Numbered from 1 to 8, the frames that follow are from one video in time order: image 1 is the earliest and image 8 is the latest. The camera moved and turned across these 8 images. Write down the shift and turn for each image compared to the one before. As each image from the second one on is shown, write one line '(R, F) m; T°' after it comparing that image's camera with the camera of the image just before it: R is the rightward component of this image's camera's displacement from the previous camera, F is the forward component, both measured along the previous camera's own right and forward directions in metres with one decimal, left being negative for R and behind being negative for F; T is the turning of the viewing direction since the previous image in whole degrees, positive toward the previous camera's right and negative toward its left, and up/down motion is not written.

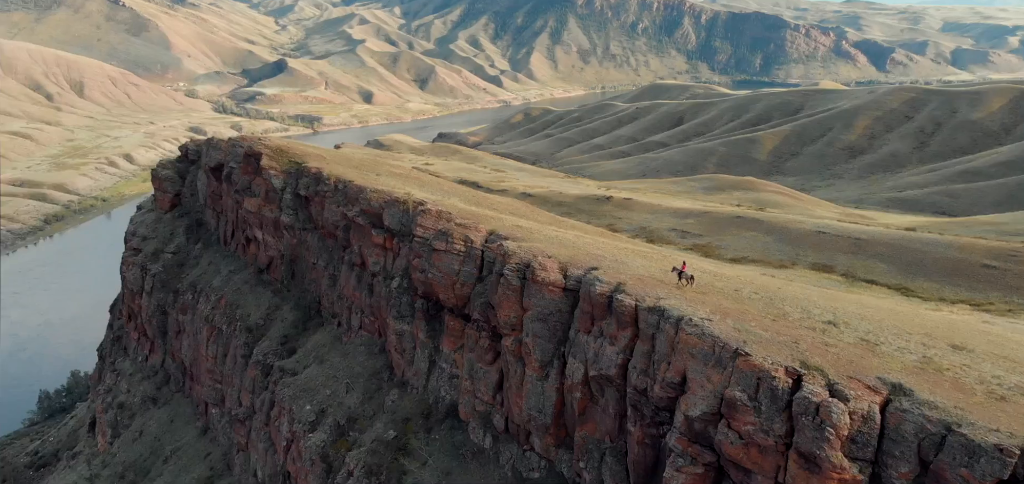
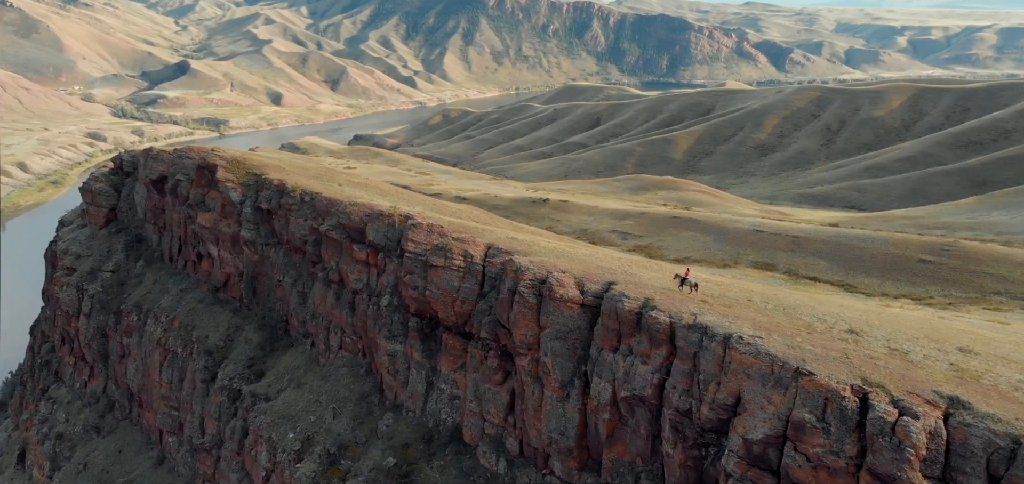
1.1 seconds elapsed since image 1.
(-5.3, +2.1) m; +6°
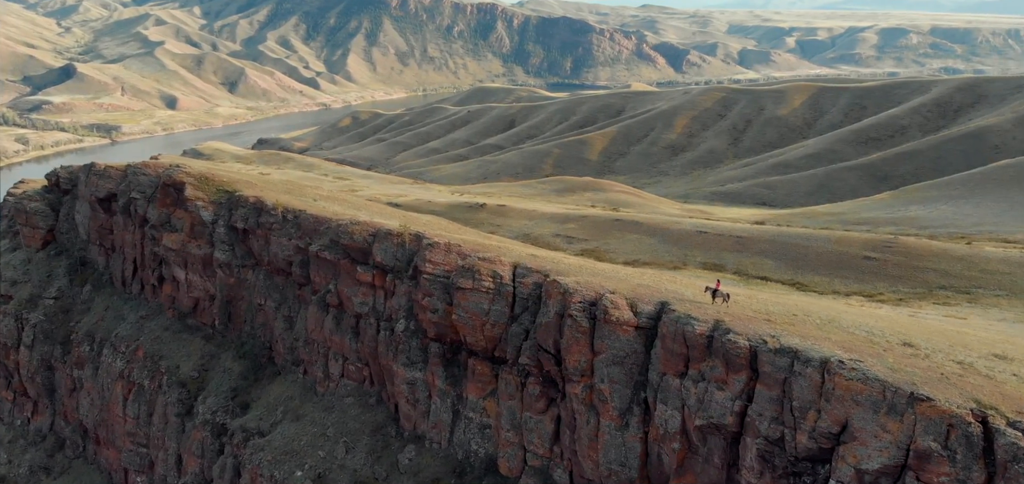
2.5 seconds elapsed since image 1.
(-7.1, +2.9) m; +7°
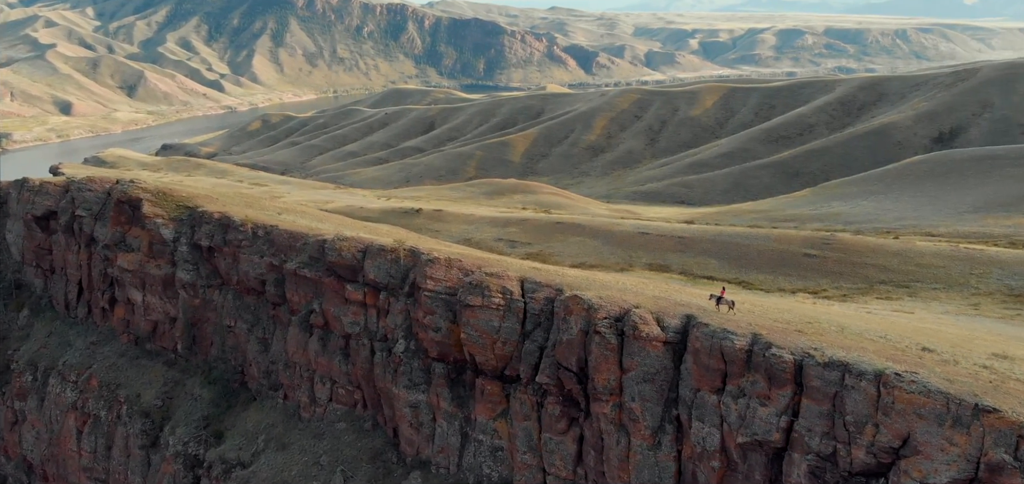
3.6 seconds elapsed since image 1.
(-5.2, +2.1) m; +6°
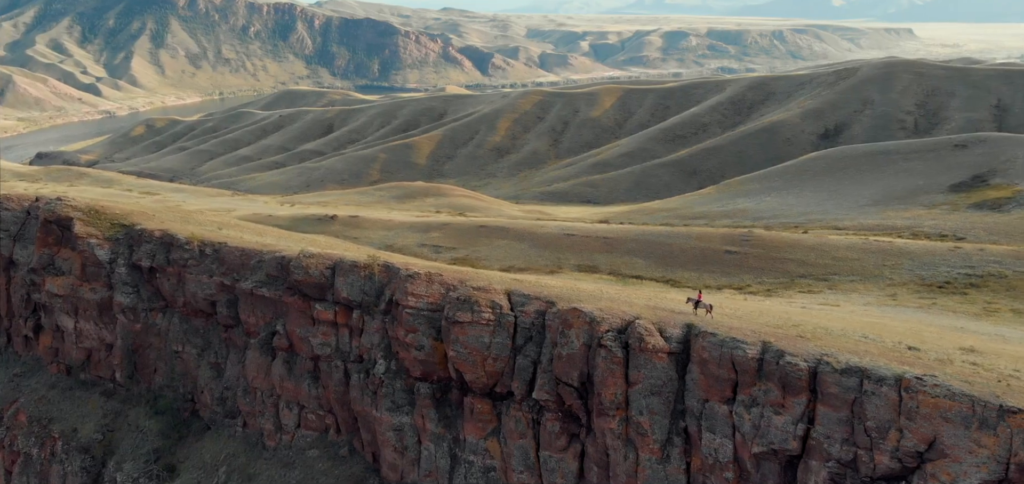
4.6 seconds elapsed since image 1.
(-4.8, +1.8) m; +7°
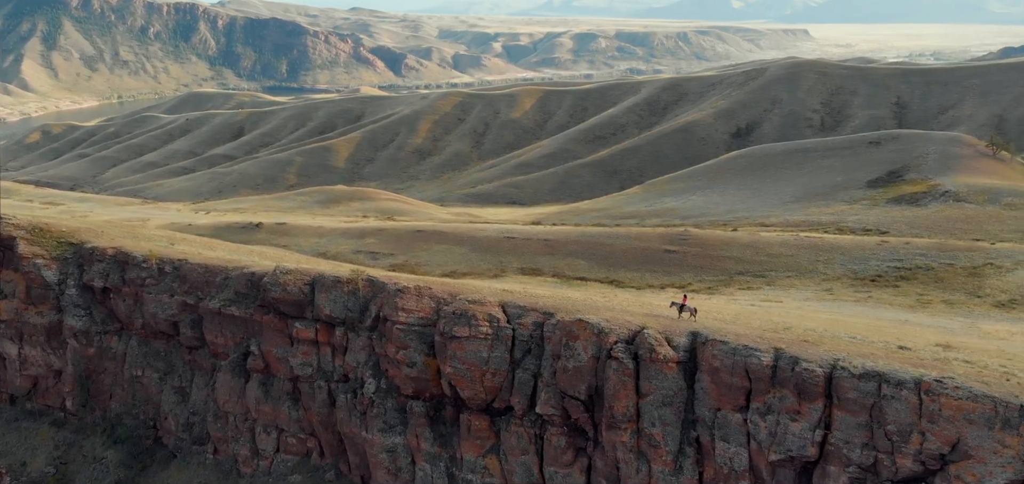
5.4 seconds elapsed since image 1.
(-4.2, +1.5) m; +6°
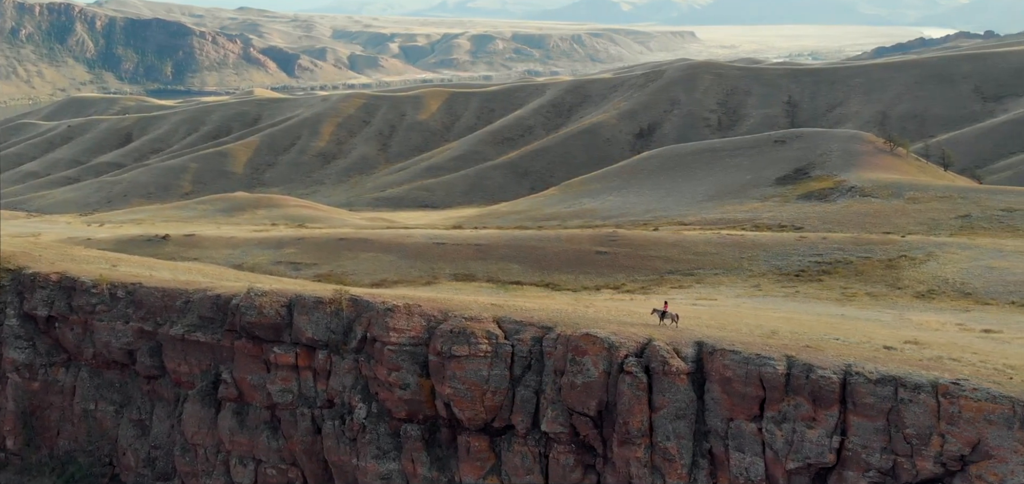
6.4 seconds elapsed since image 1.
(-4.8, +1.7) m; +7°
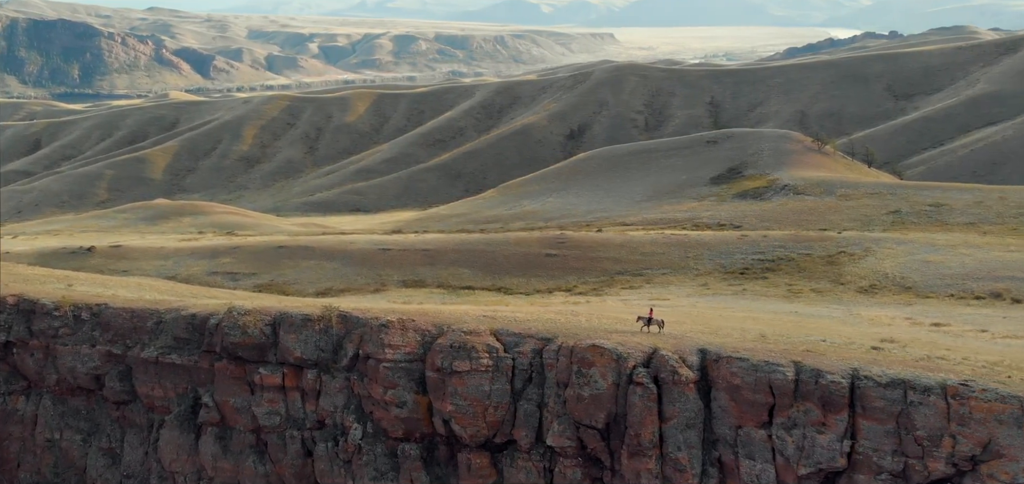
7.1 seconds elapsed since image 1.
(-3.6, +1.2) m; +5°
